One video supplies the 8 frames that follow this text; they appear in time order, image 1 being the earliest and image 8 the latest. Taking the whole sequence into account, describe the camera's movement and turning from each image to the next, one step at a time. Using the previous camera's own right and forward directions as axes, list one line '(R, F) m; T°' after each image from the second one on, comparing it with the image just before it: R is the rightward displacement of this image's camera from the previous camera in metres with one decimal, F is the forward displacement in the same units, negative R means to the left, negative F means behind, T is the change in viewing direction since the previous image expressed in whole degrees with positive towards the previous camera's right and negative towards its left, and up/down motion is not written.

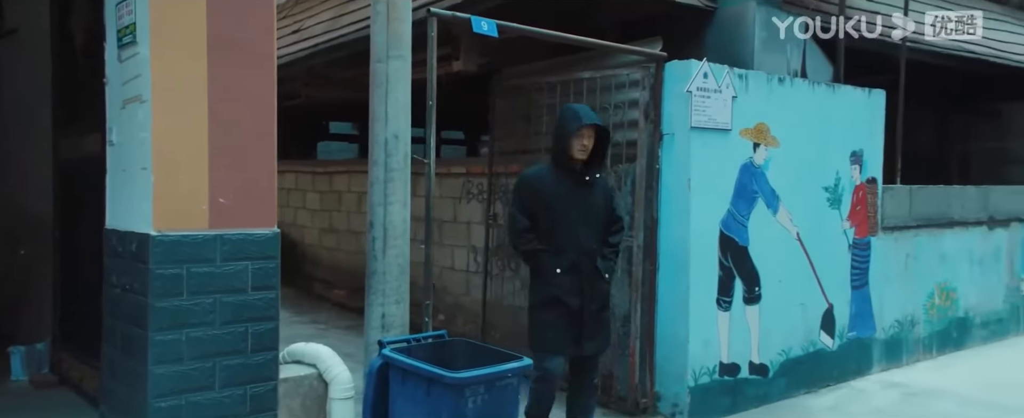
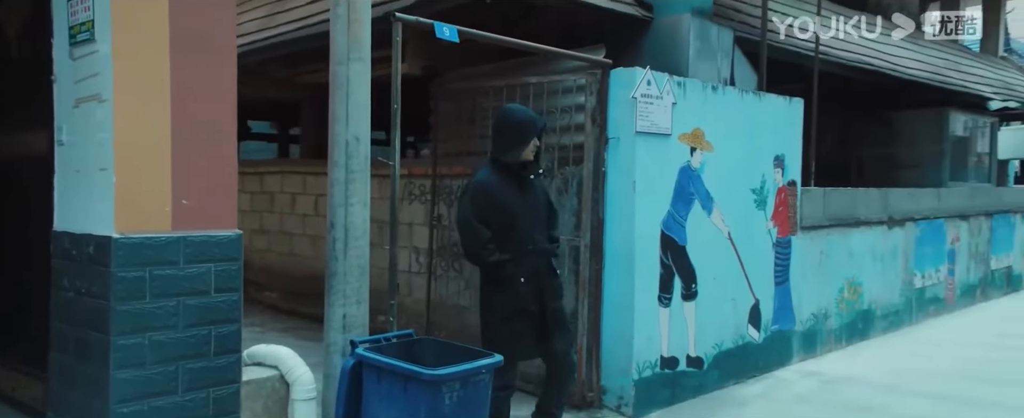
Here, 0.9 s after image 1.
(-0.3, -0.1) m; +7°
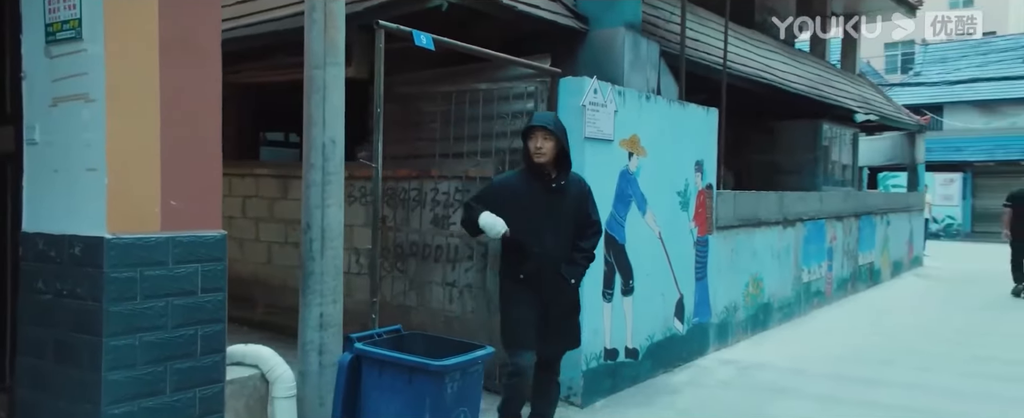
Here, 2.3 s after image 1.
(-0.6, -0.2) m; +9°
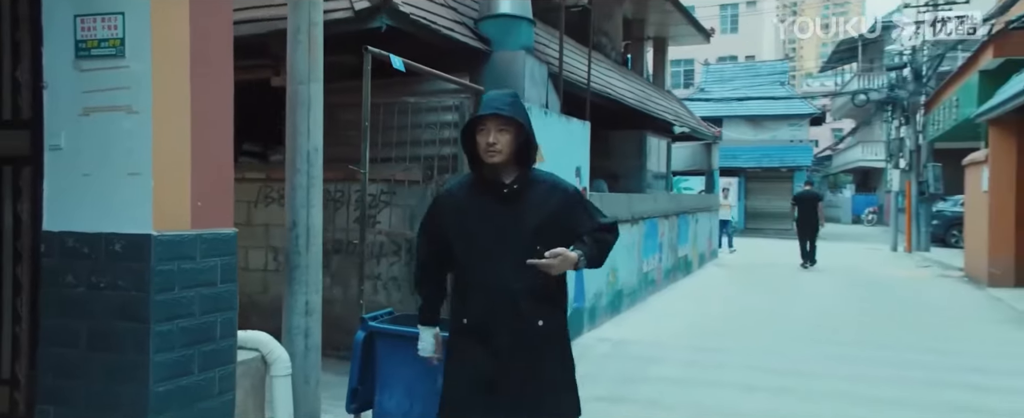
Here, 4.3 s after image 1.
(-1.1, -0.7) m; +14°
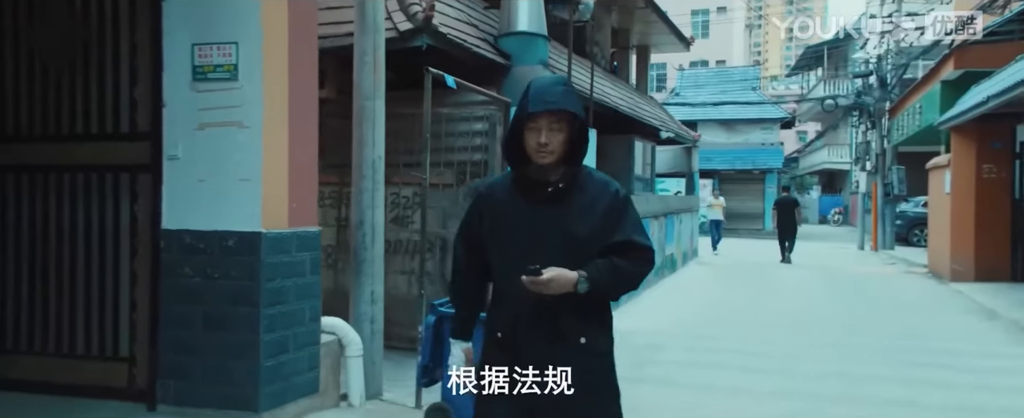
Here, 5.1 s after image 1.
(-0.5, -0.7) m; +2°
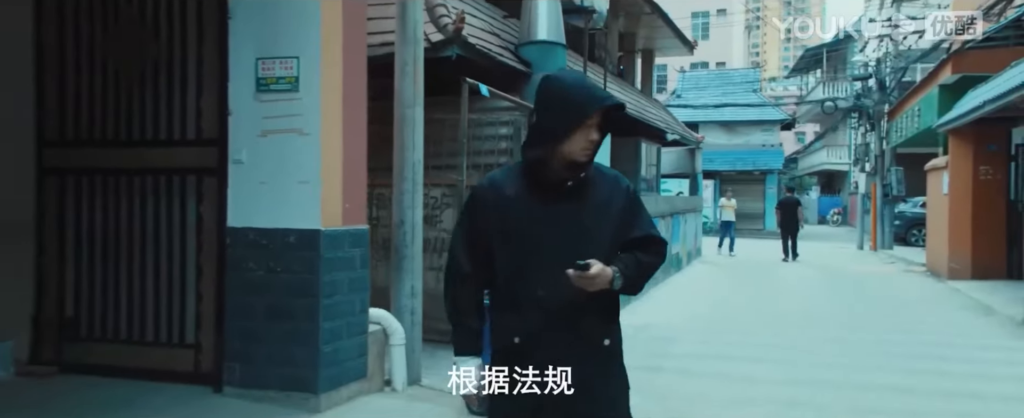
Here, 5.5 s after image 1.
(-0.2, -0.5) m; 0°
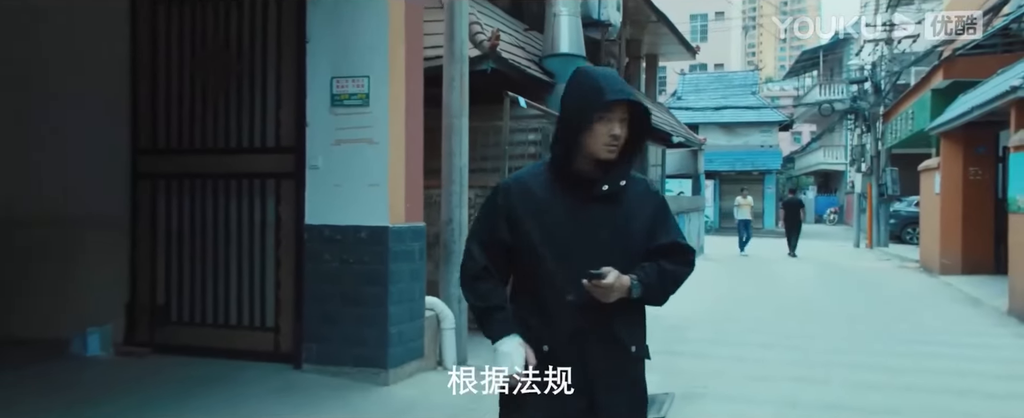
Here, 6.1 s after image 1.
(-0.3, -0.8) m; 0°
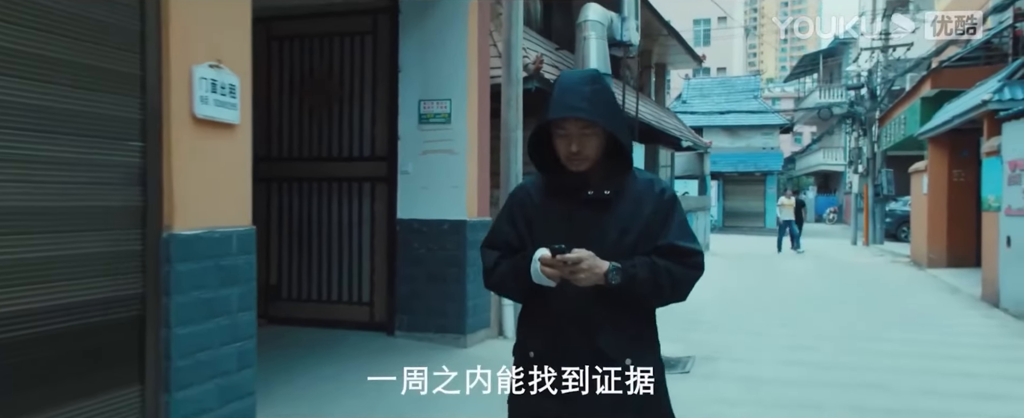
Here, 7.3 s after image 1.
(-0.4, -1.5) m; 0°
